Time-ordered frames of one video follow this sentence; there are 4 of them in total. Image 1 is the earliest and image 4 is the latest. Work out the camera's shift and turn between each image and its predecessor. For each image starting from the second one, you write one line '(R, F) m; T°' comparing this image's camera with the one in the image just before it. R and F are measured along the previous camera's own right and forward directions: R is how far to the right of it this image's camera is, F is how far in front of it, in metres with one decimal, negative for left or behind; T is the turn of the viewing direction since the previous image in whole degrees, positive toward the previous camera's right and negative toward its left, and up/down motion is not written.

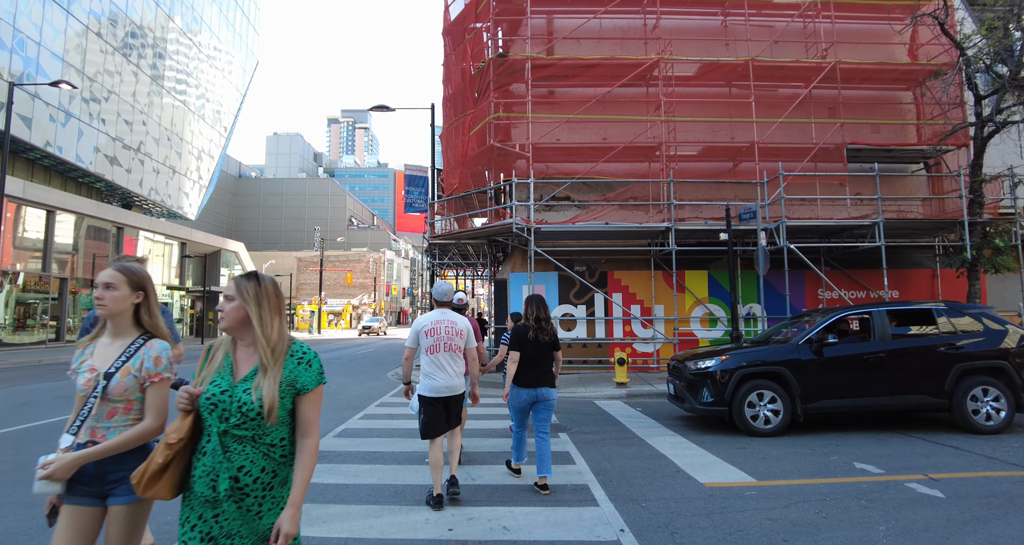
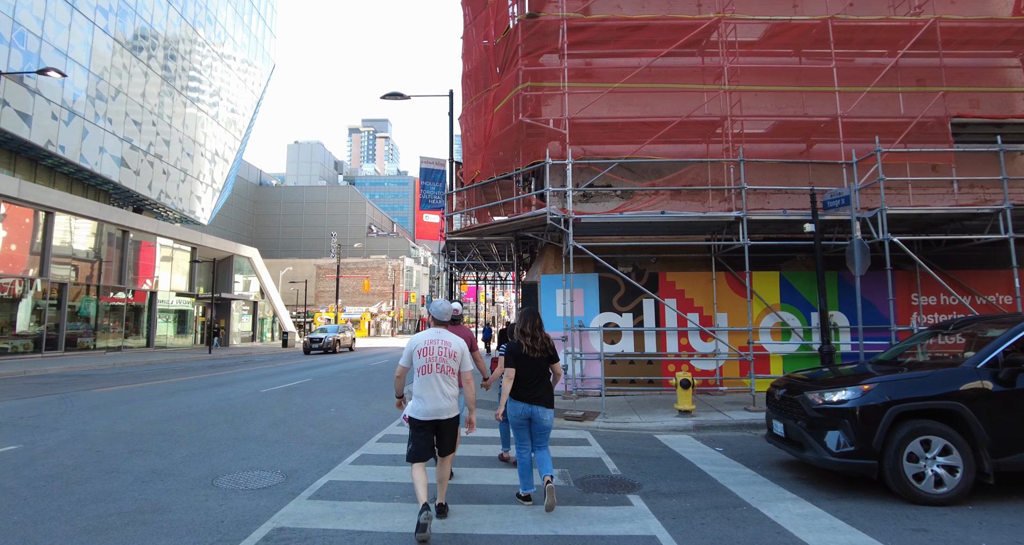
(-0.3, +2.0) m; -2°
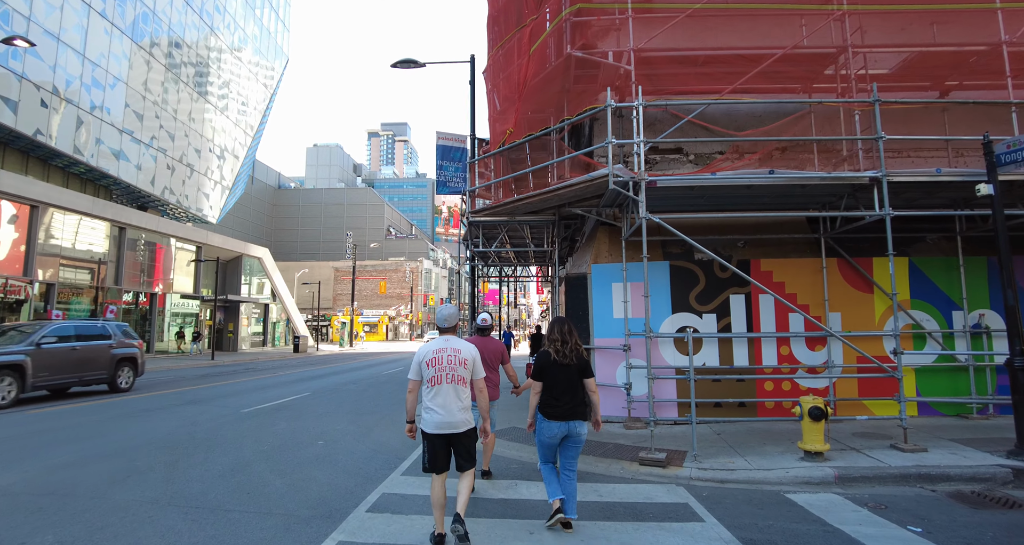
(-0.4, +2.5) m; -2°
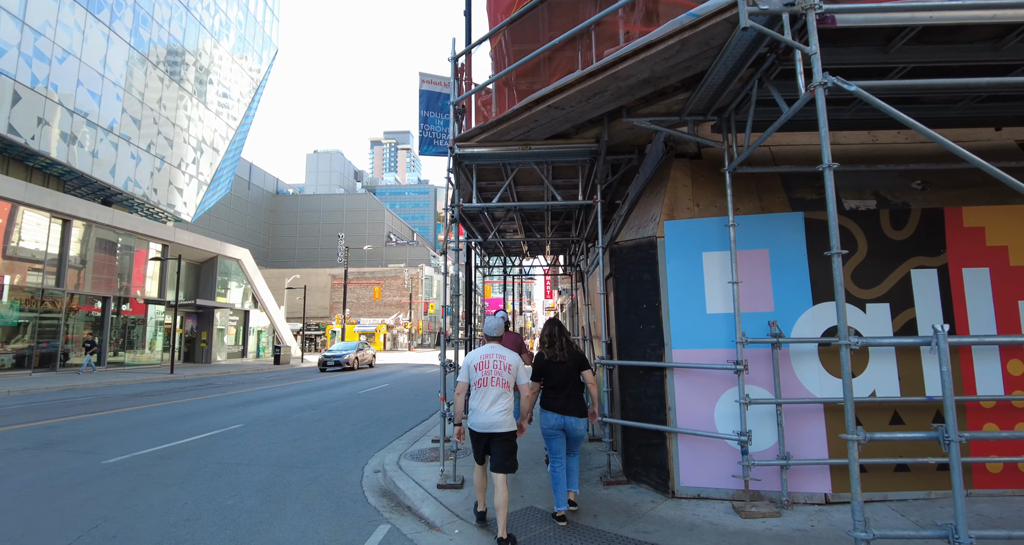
(-0.1, +3.6) m; 0°
